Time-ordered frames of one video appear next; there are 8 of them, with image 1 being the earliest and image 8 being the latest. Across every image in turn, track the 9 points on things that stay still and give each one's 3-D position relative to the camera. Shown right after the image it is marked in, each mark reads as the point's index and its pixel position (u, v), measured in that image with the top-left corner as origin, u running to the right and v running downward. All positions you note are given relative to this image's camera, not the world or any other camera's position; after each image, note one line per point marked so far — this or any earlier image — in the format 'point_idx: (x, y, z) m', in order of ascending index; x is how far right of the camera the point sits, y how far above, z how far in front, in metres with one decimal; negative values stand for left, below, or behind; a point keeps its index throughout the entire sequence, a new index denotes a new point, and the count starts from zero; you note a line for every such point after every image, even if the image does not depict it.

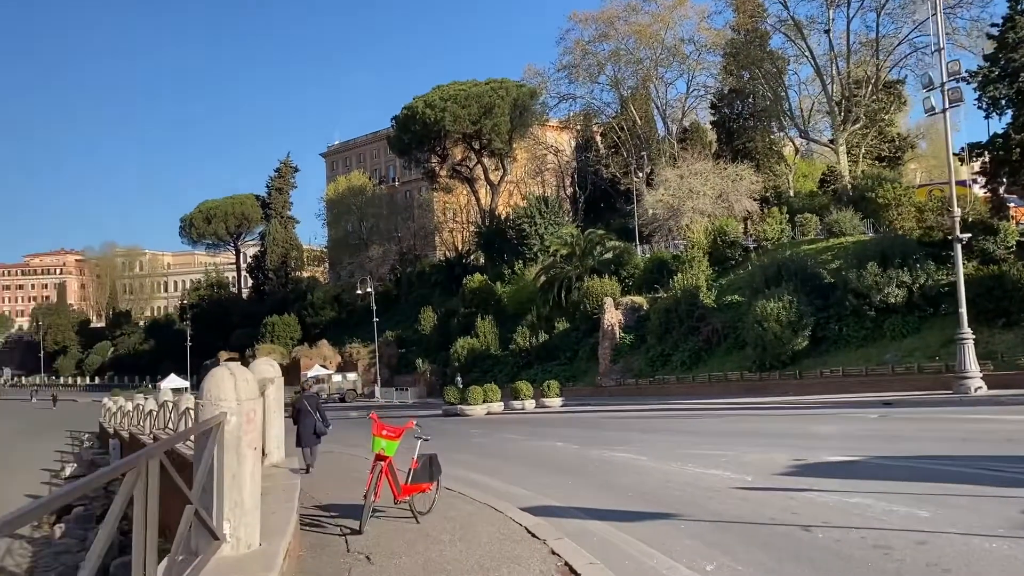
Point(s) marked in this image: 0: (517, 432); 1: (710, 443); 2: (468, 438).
0: (+0.2, -3.2, +18.3) m
1: (+3.1, -2.5, +13.1) m
2: (-0.9, -3.2, +17.4) m
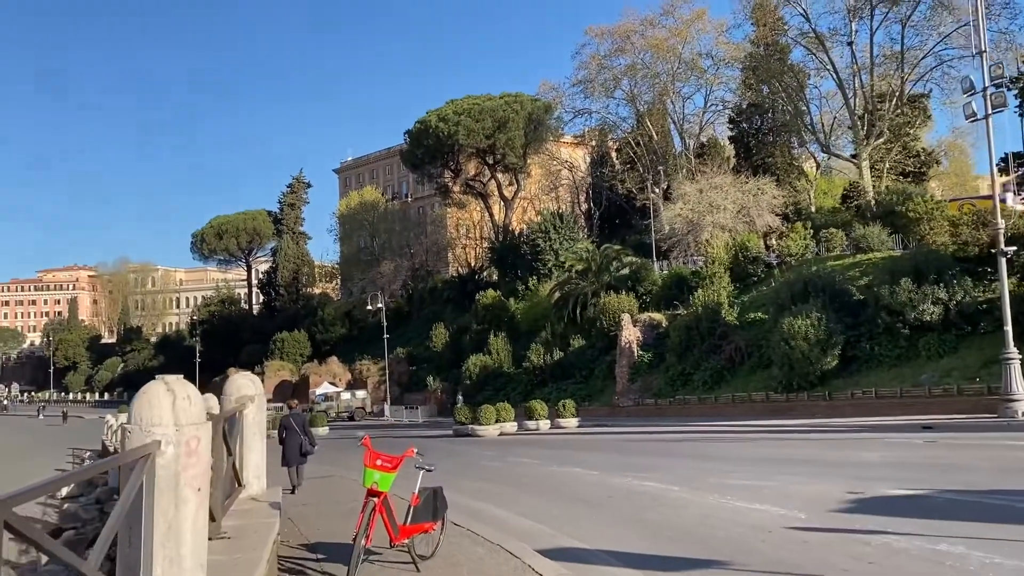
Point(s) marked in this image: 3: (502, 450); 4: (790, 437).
0: (+0.5, -3.4, +17.1) m
1: (+3.3, -2.6, +11.9) m
2: (-0.6, -3.4, +16.2) m
3: (-0.2, -3.7, +19.0) m
4: (+6.2, -3.4, +18.9) m
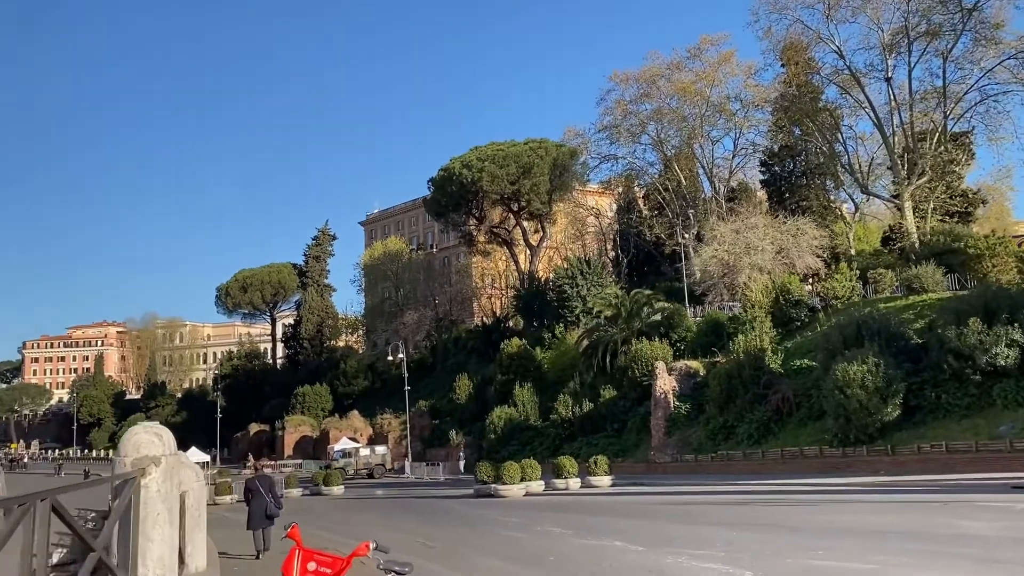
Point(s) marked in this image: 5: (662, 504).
0: (+0.9, -4.2, +14.8) m
1: (+3.6, -3.0, +9.6) m
2: (-0.2, -4.1, +14.0) m
3: (+0.3, -4.5, +16.7) m
4: (+6.7, -4.2, +16.4) m
5: (+3.3, -4.7, +18.2) m
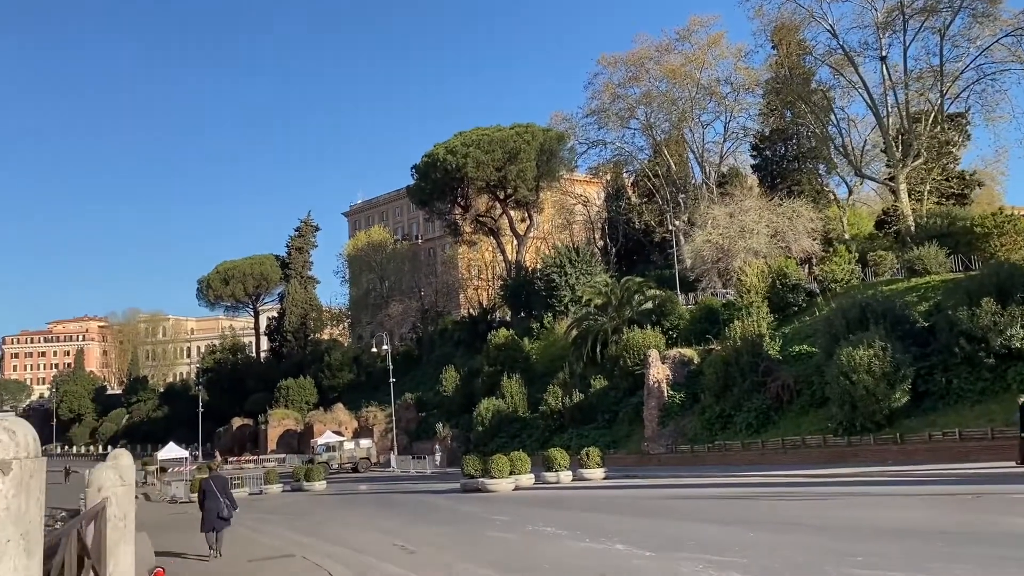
0: (+0.7, -3.8, +13.6) m
1: (+3.5, -2.6, +8.4) m
2: (-0.4, -3.7, +12.7) m
3: (+0.1, -4.1, +15.4) m
4: (+6.5, -3.7, +15.2) m
5: (+3.1, -4.3, +17.0) m
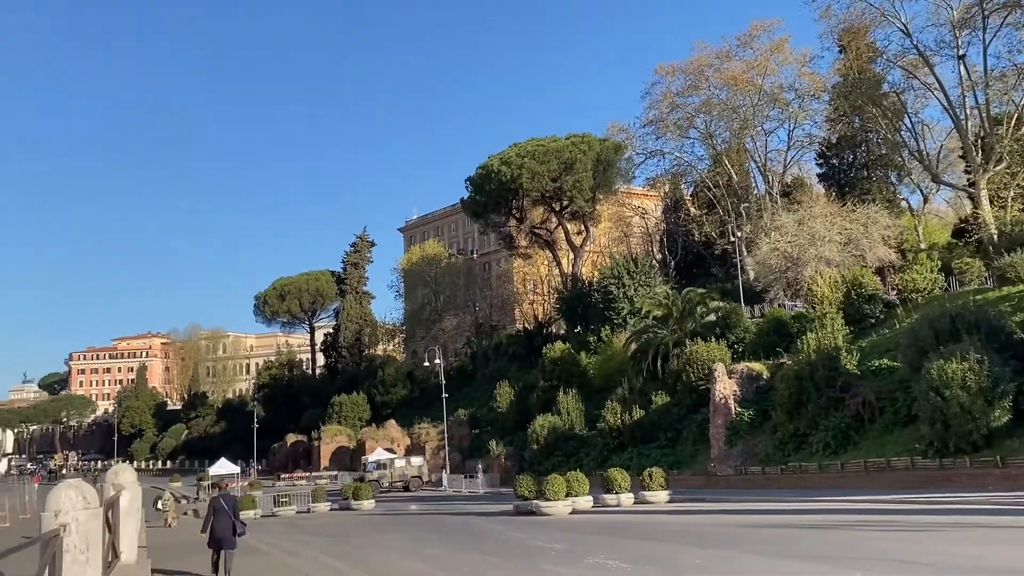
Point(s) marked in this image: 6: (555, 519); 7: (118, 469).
0: (+1.6, -3.8, +12.1) m
1: (+4.0, -2.5, +6.7) m
2: (+0.4, -3.7, +11.2) m
3: (+1.0, -4.2, +13.9) m
4: (+7.5, -3.7, +13.3) m
5: (+4.1, -4.4, +15.3) m
6: (+1.0, -5.3, +19.4) m
7: (-4.7, -2.2, +10.0) m
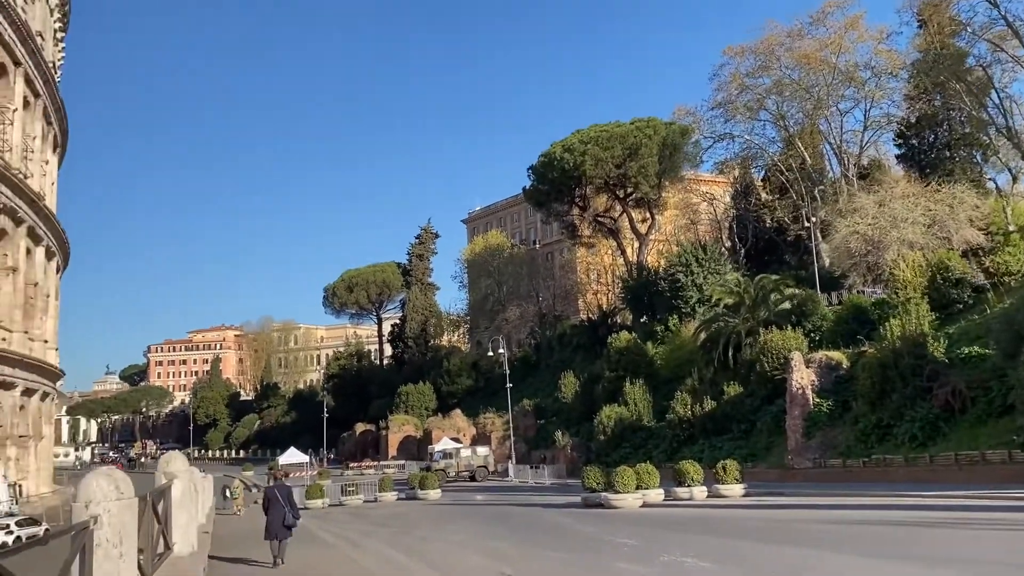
0: (+2.5, -3.5, +11.4) m
1: (+4.5, -2.3, +5.8) m
2: (+1.3, -3.5, +10.6) m
3: (+2.1, -3.9, +13.3) m
4: (+8.5, -3.4, +12.2) m
5: (+5.3, -4.0, +14.4) m
6: (+2.5, -5.0, +18.7) m
7: (-4.0, -2.0, +9.7) m
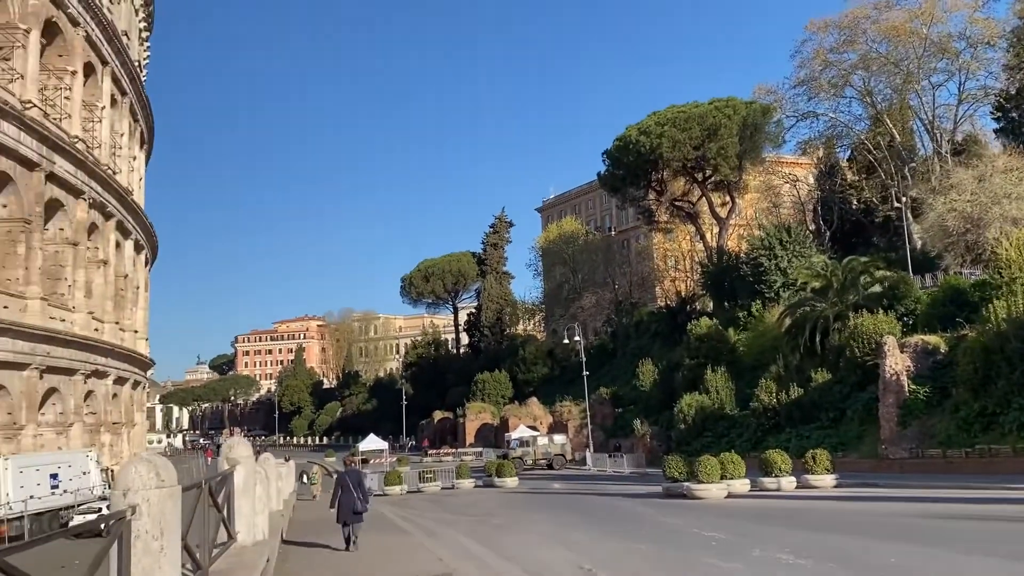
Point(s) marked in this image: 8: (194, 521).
0: (+3.5, -3.2, +10.6) m
1: (+5.0, -2.1, +4.9) m
2: (+2.2, -3.2, +10.0) m
3: (+3.3, -3.6, +12.6) m
4: (+9.5, -3.0, +10.9) m
5: (+6.6, -3.7, +13.4) m
6: (+4.2, -4.6, +17.9) m
7: (-3.1, -1.8, +9.6) m
8: (-2.5, -1.8, +6.4) m
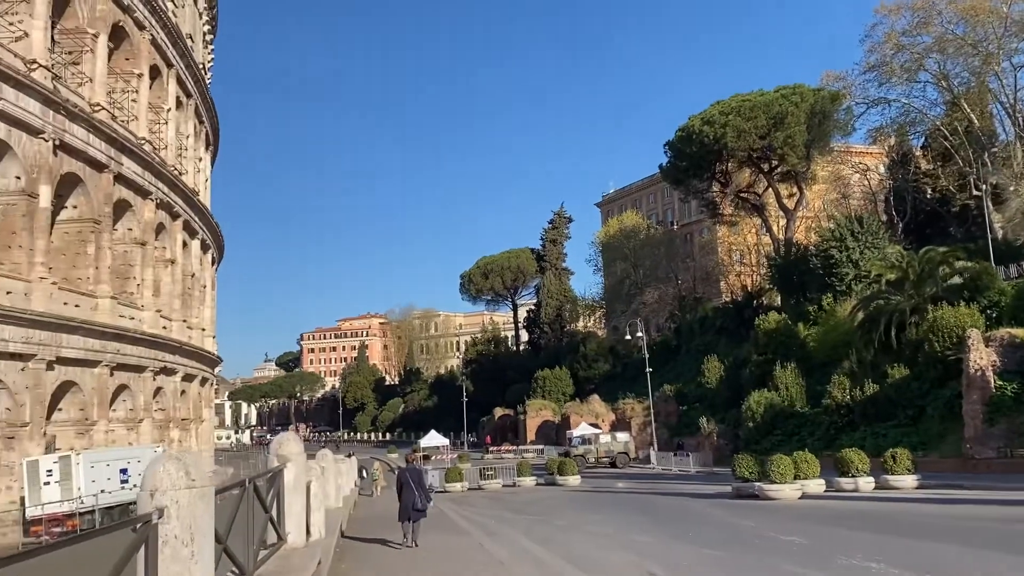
0: (+4.3, -3.1, +9.9) m
1: (+5.3, -1.9, +4.1) m
2: (+3.0, -3.1, +9.4) m
3: (+4.2, -3.4, +11.8) m
4: (+10.3, -2.8, +9.7) m
5: (+7.6, -3.5, +12.4) m
6: (+5.5, -4.4, +17.1) m
7: (-2.4, -1.7, +9.3) m
8: (-2.0, -1.7, +6.0) m
